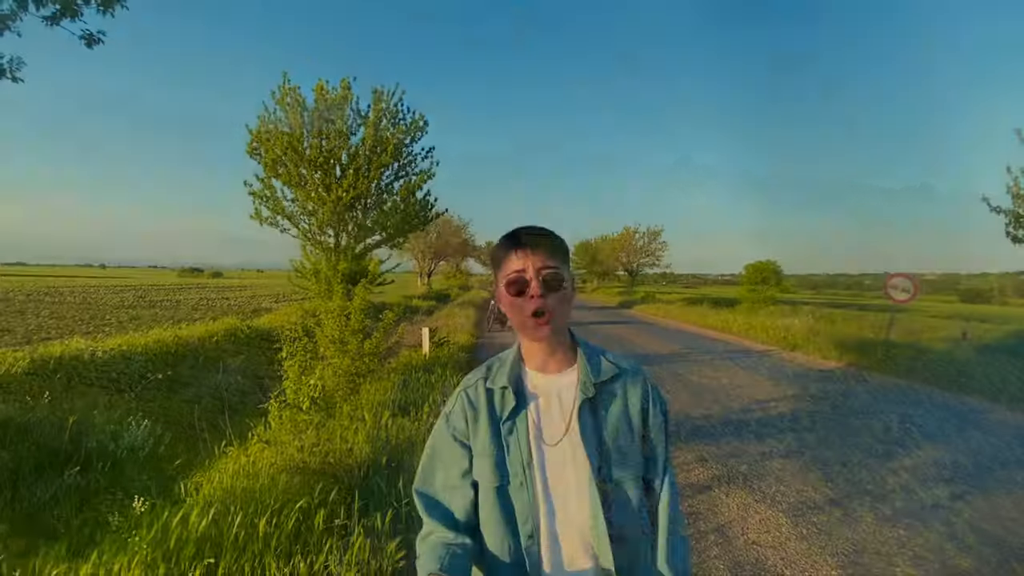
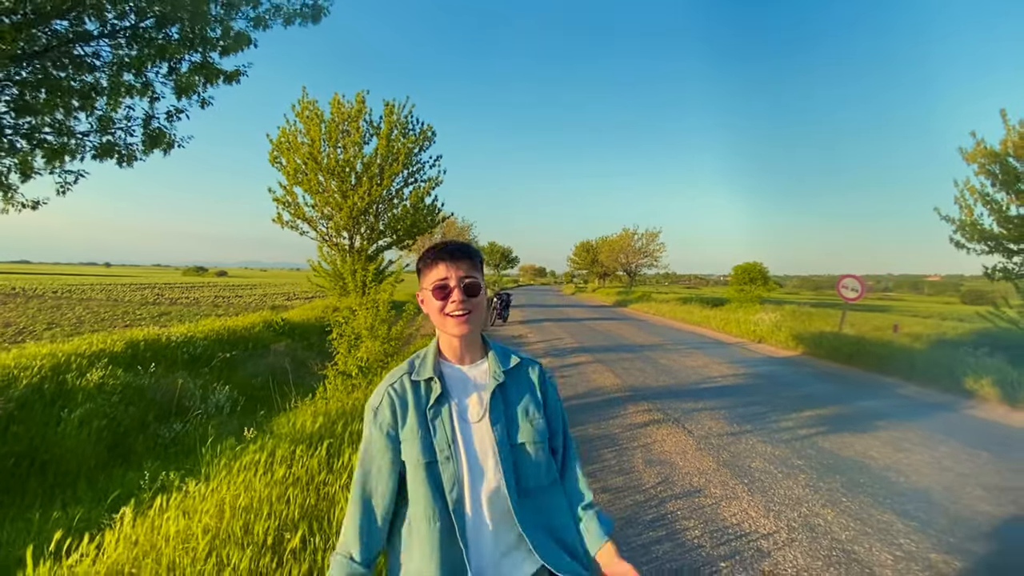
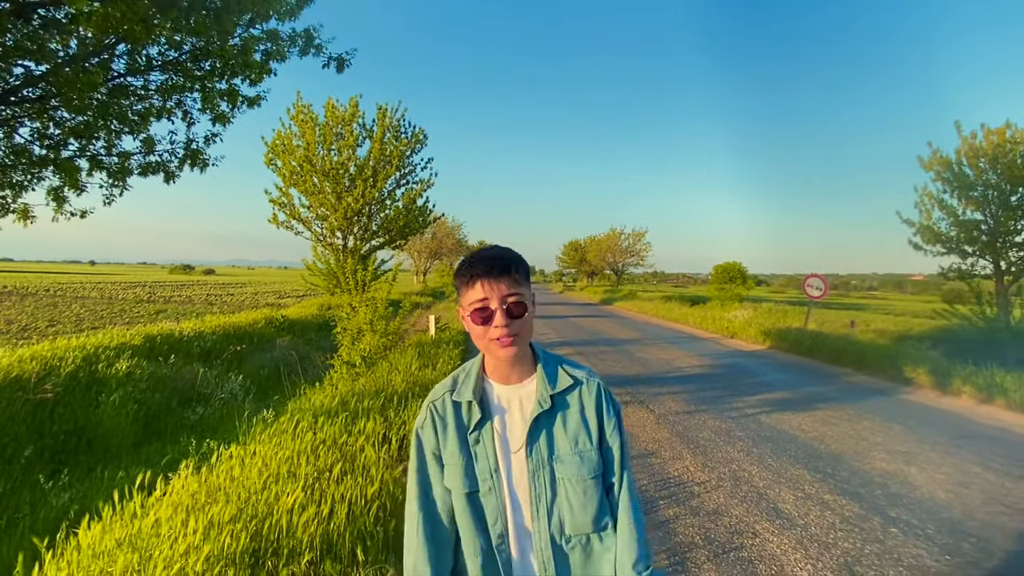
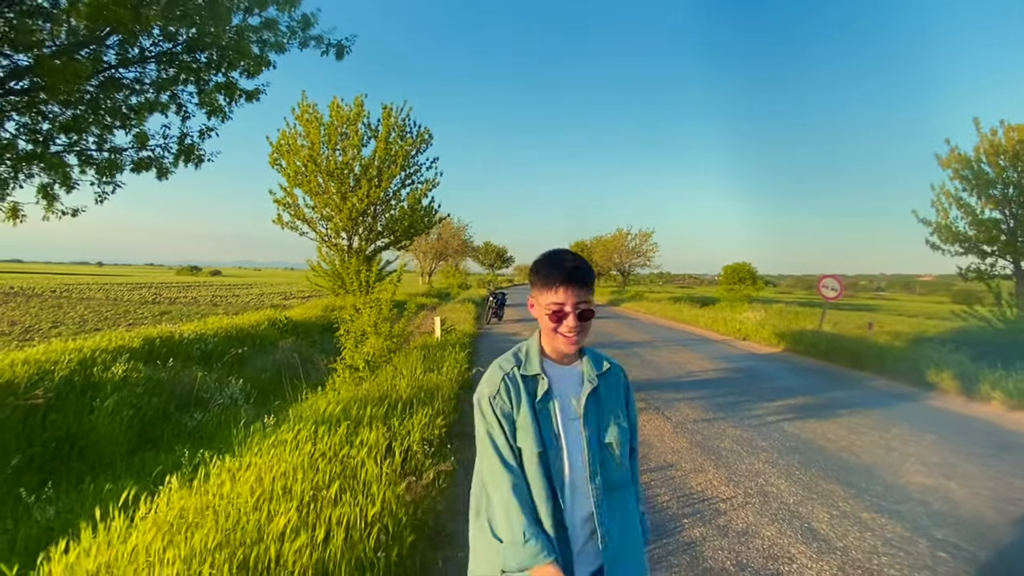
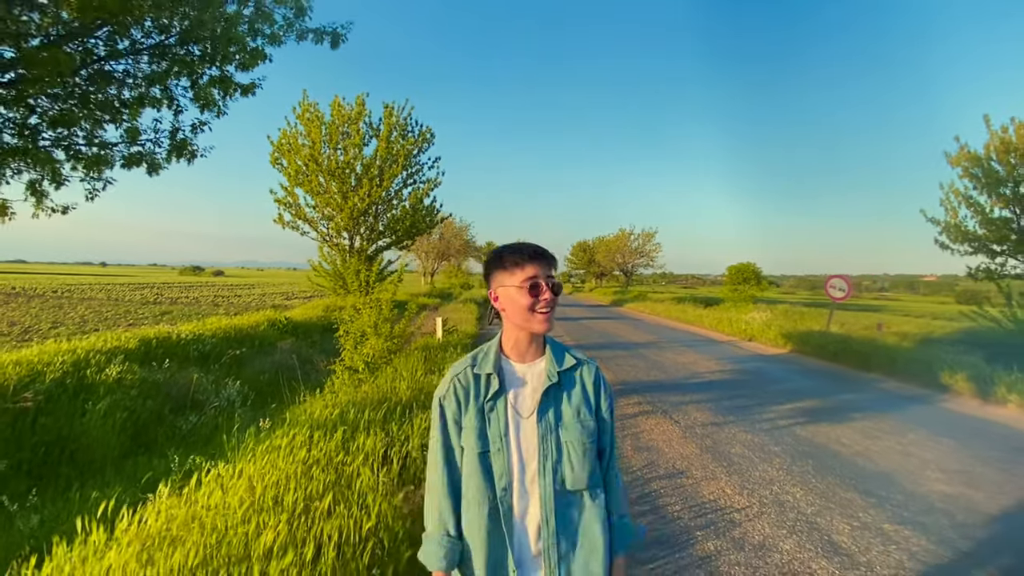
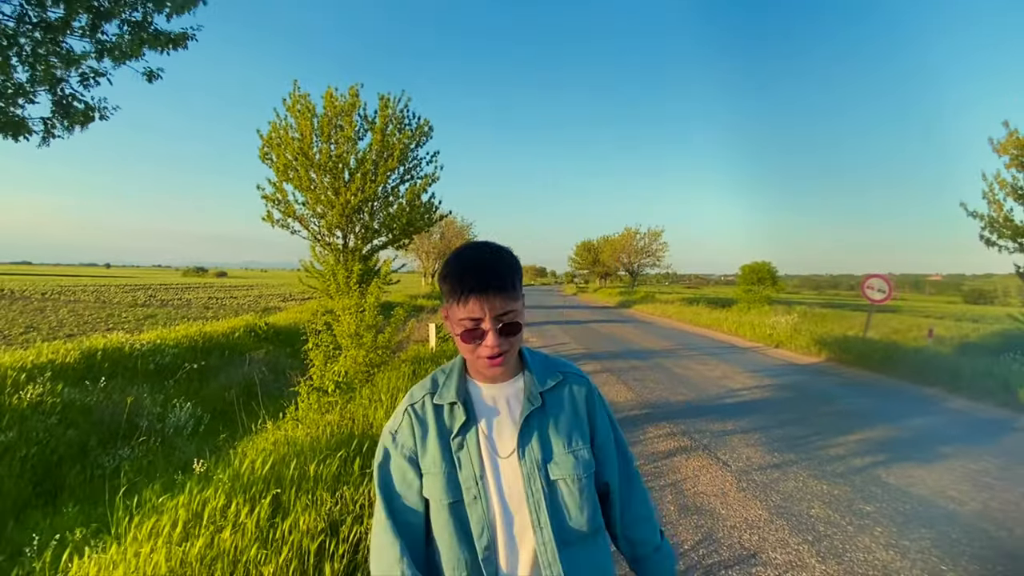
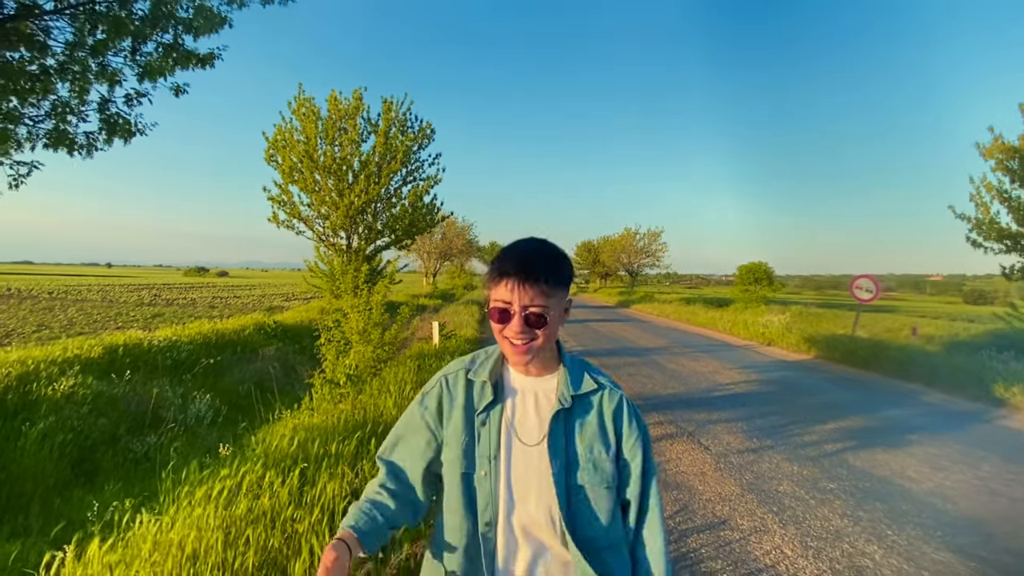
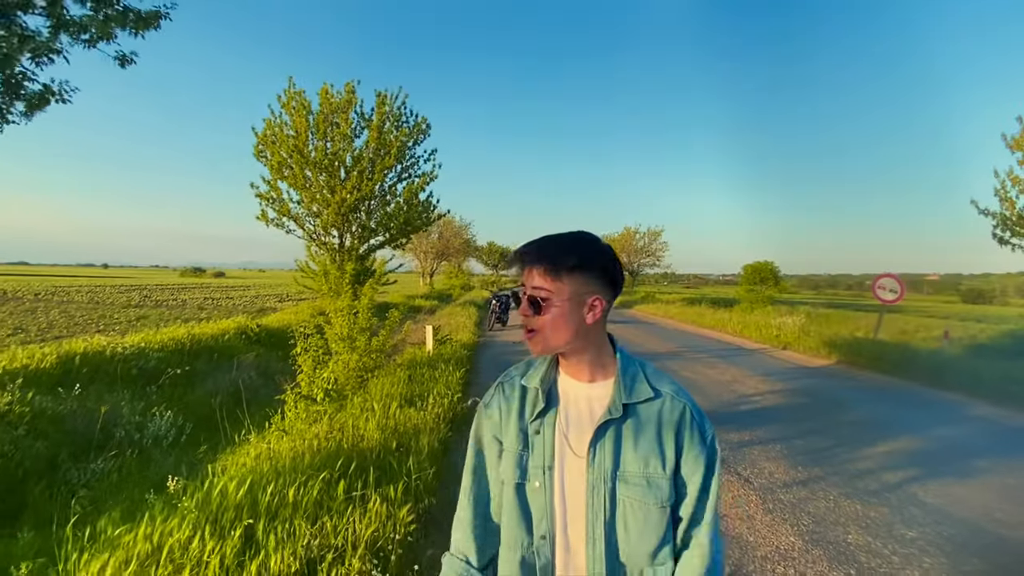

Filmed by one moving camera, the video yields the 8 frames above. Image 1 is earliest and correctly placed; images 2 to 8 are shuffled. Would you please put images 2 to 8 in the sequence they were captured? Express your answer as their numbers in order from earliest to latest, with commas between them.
8, 6, 7, 2, 5, 4, 3
